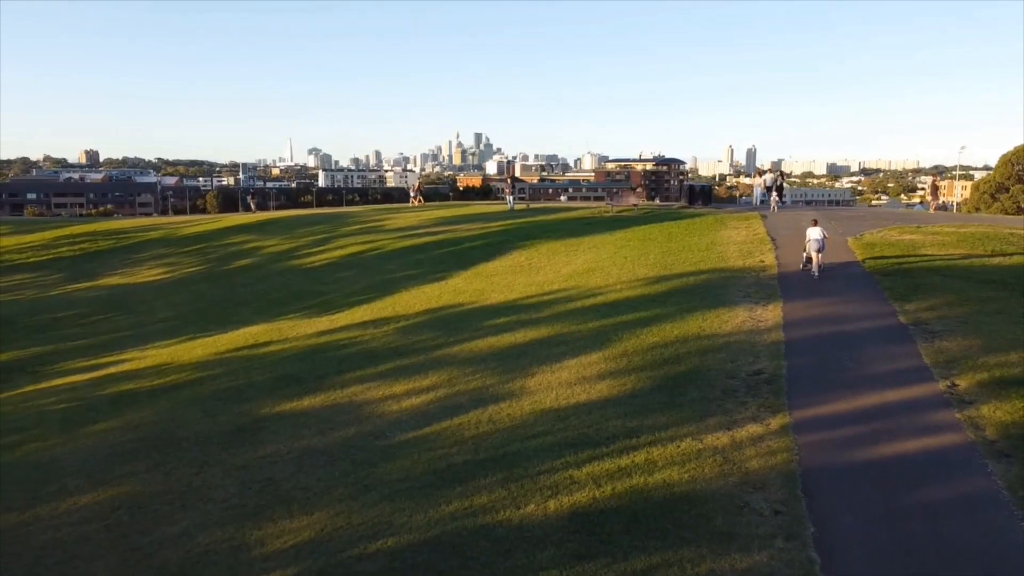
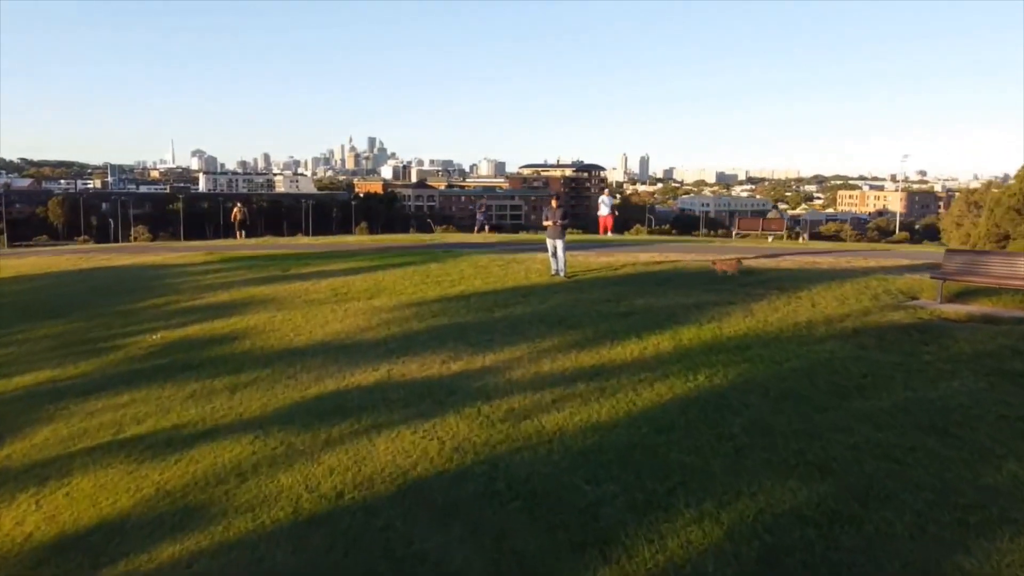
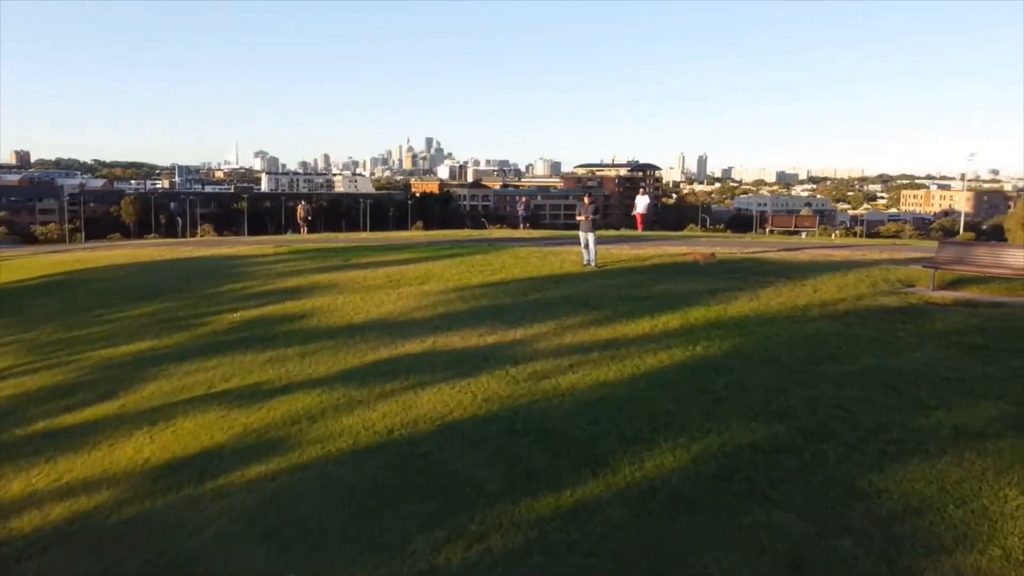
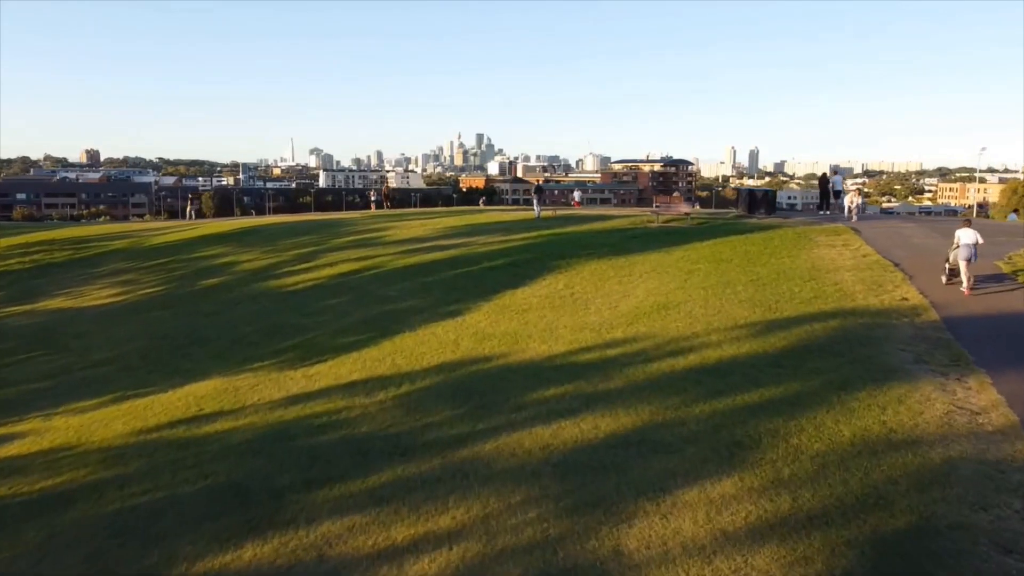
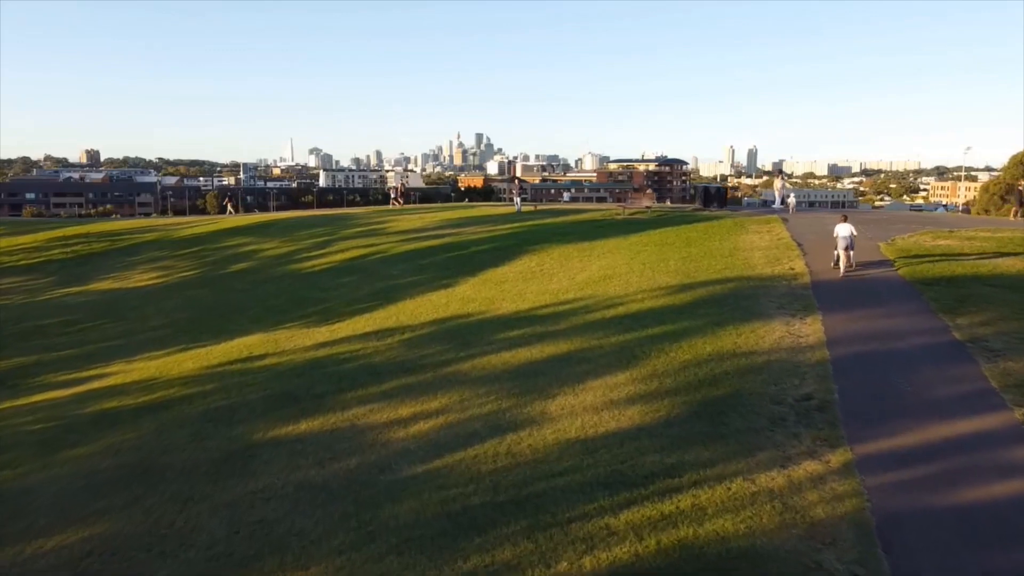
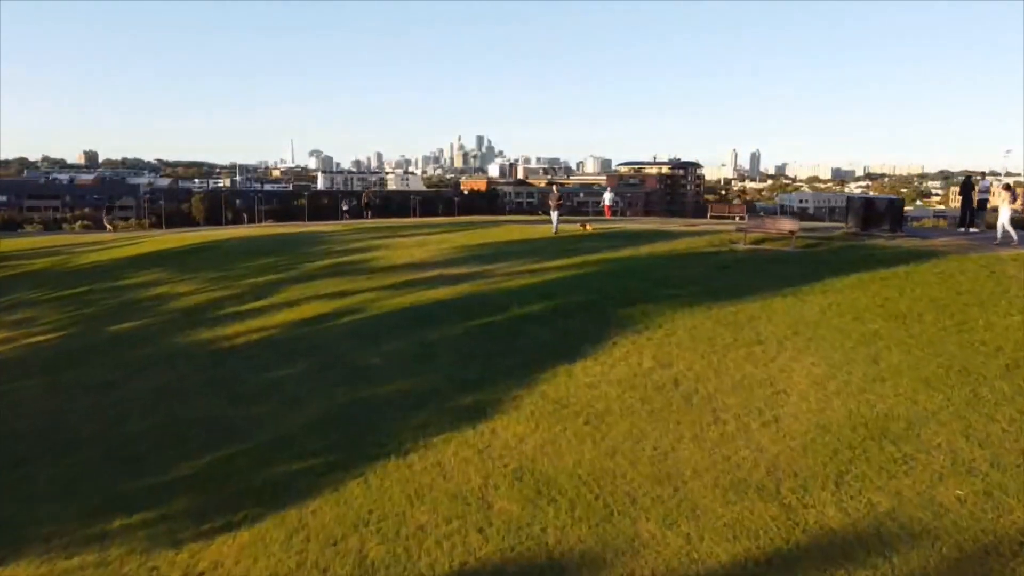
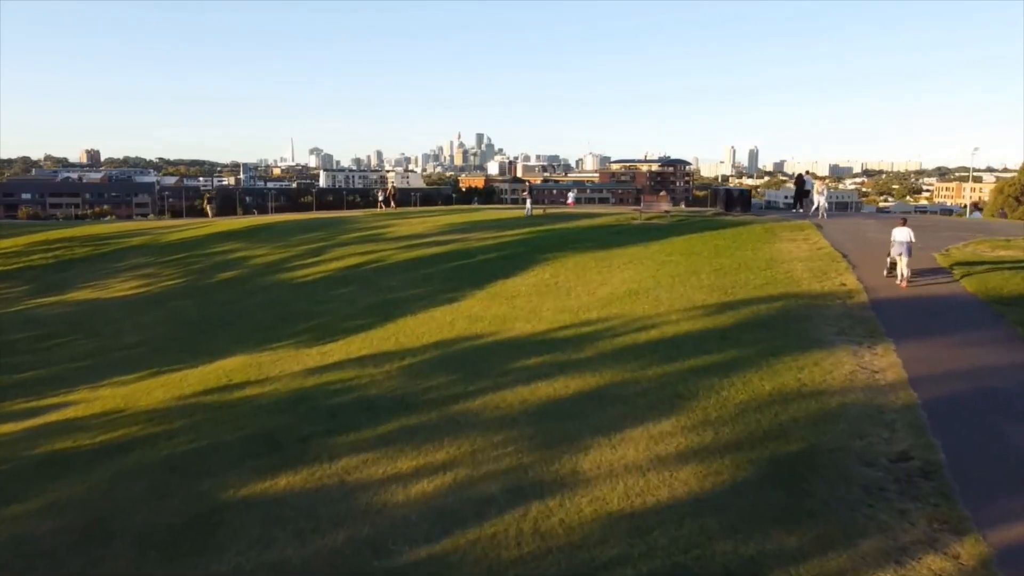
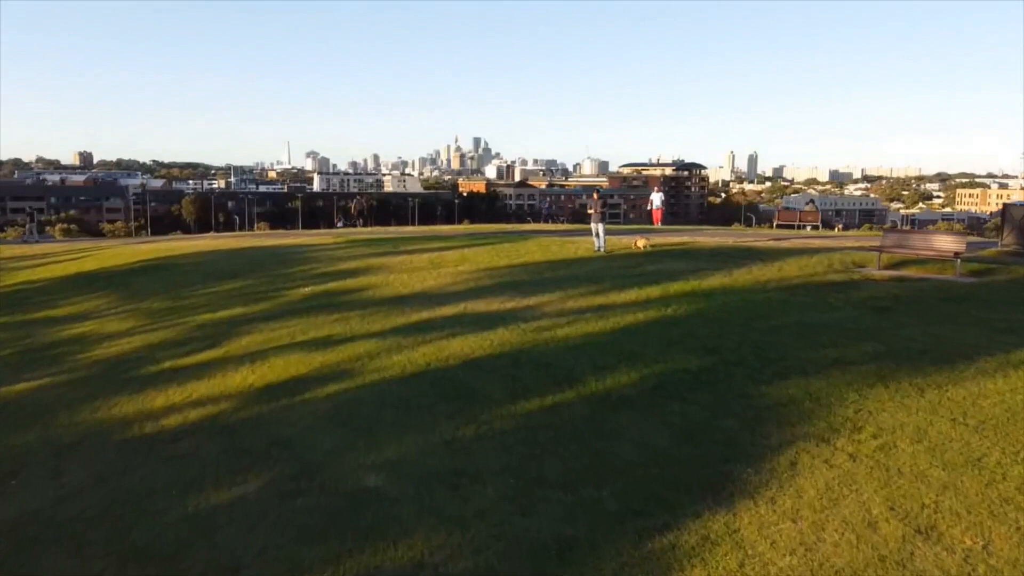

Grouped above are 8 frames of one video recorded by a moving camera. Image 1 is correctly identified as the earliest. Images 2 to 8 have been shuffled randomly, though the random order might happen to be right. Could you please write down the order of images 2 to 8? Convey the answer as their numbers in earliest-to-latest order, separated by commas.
5, 7, 4, 6, 8, 3, 2
